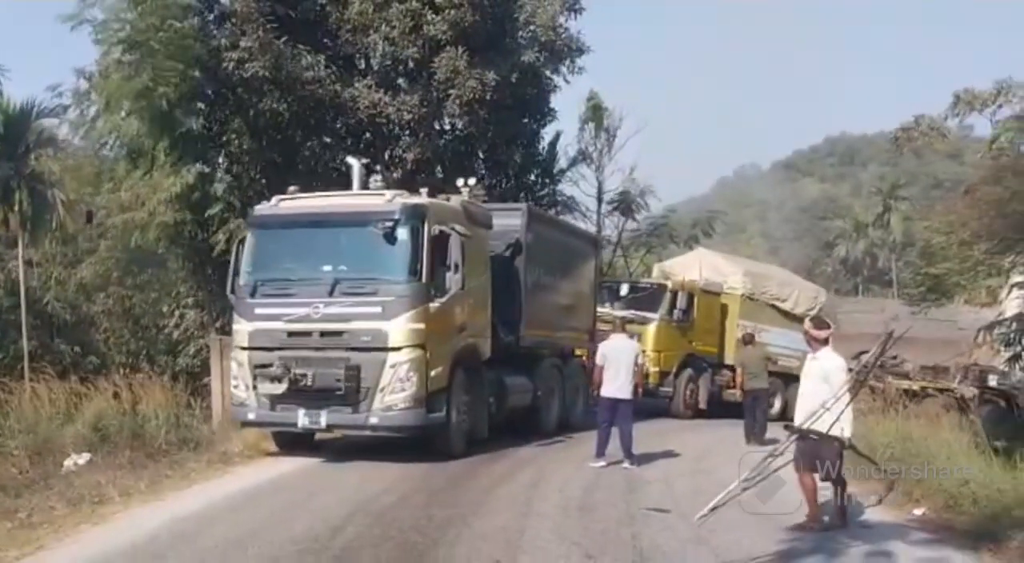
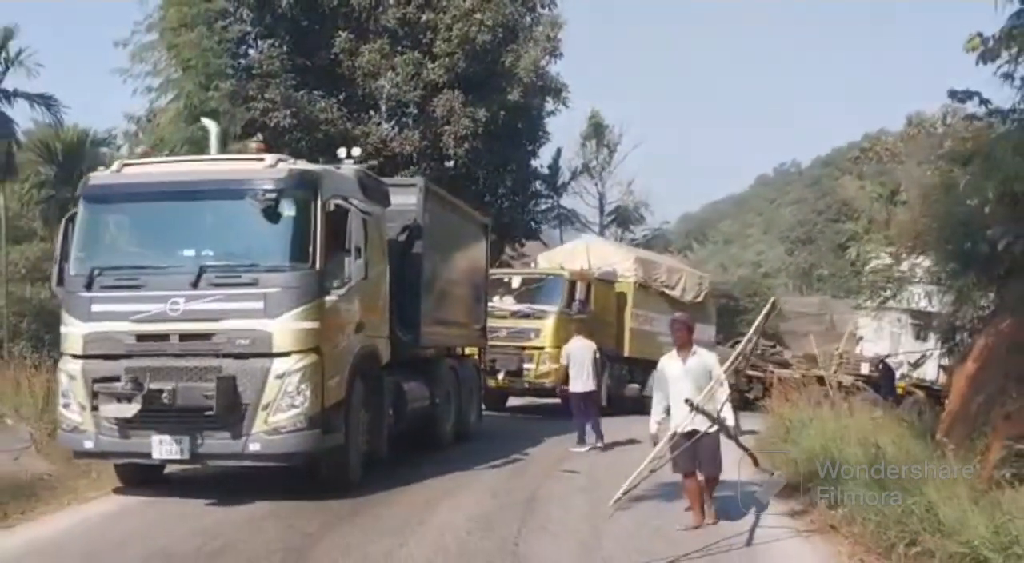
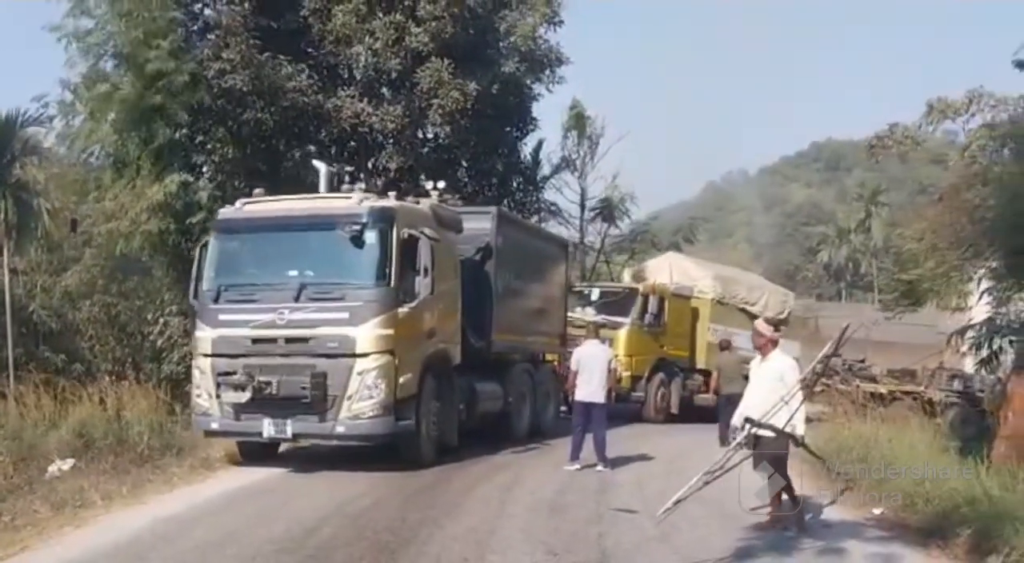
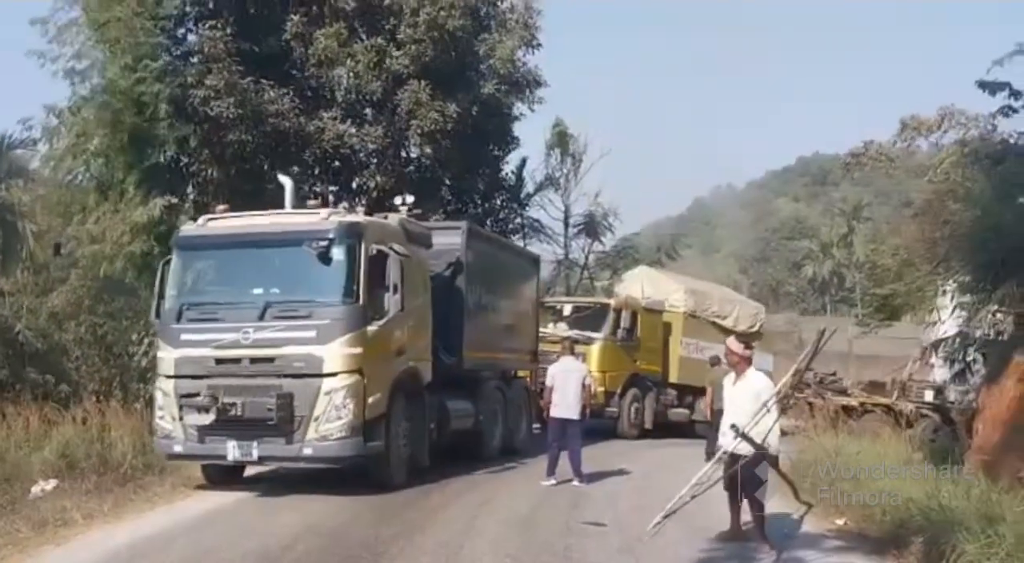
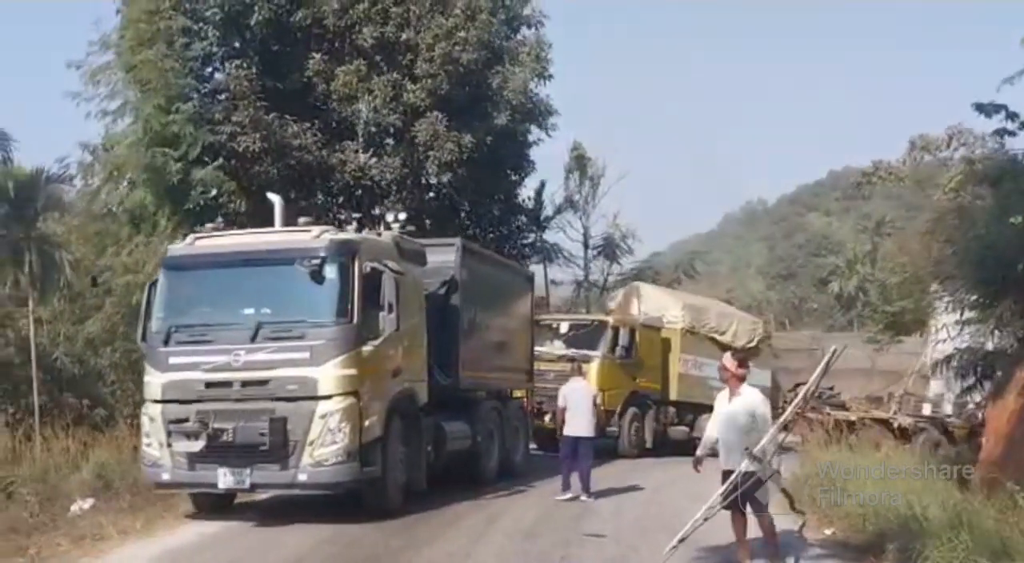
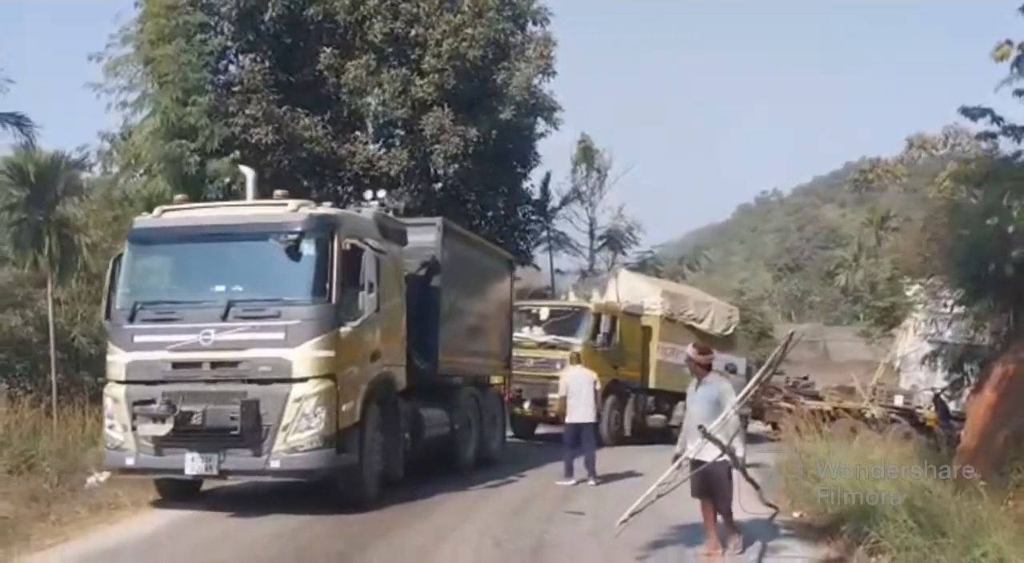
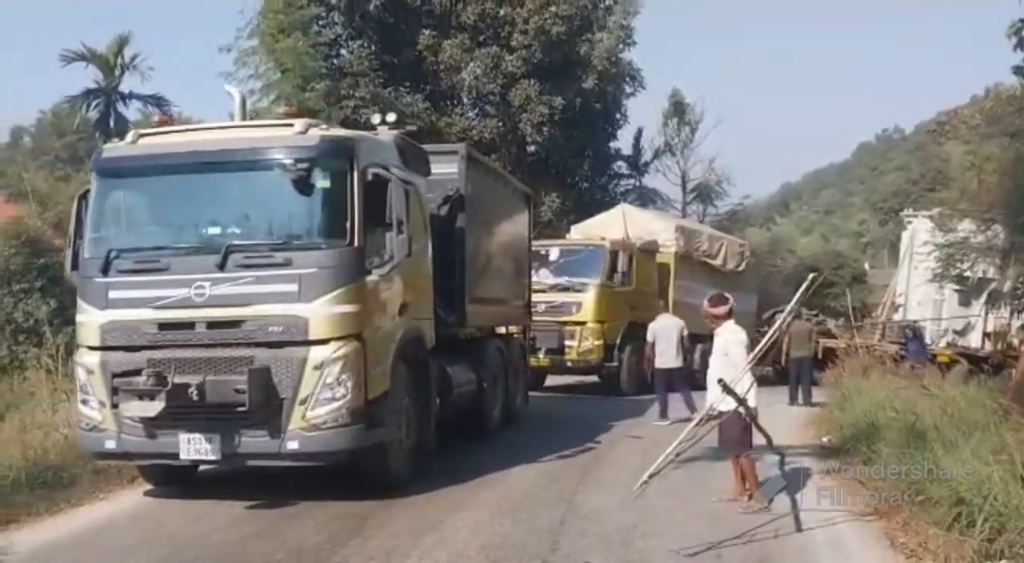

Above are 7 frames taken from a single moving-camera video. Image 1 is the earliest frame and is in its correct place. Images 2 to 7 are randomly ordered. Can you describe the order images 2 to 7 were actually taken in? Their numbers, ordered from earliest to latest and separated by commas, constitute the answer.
3, 4, 5, 6, 2, 7
